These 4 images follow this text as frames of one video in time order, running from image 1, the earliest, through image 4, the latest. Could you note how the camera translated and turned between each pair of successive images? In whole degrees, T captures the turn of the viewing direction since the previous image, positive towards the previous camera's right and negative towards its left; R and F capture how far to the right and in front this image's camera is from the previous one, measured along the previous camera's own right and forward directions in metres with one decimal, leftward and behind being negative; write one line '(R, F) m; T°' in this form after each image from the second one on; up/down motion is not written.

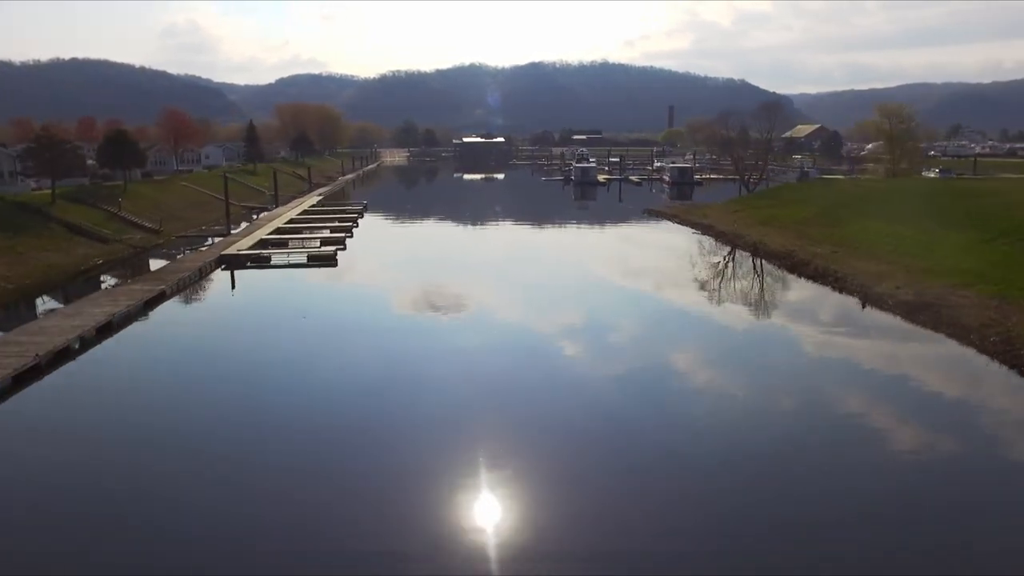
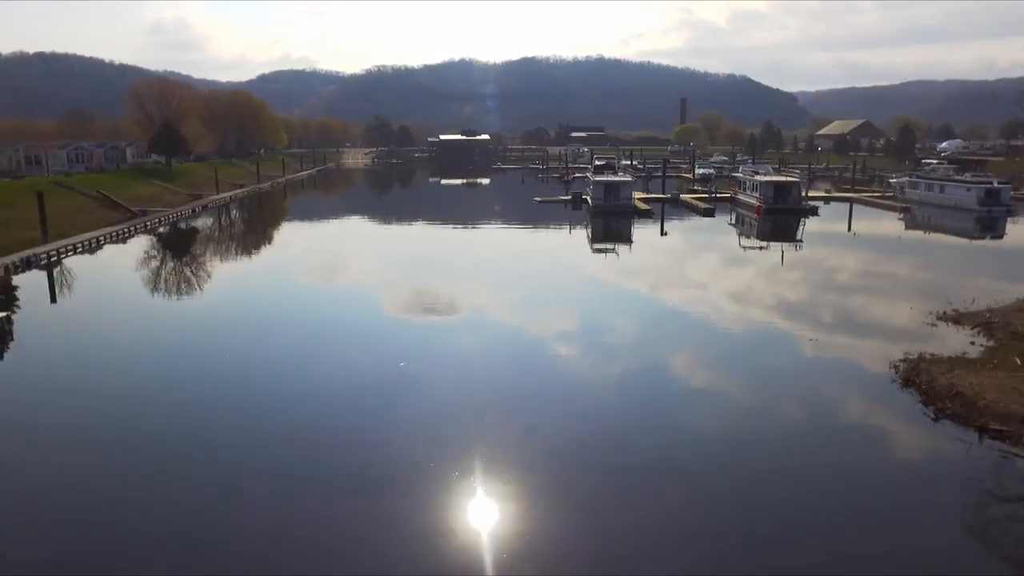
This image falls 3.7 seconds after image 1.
(+0.1, +2.4) m; 0°
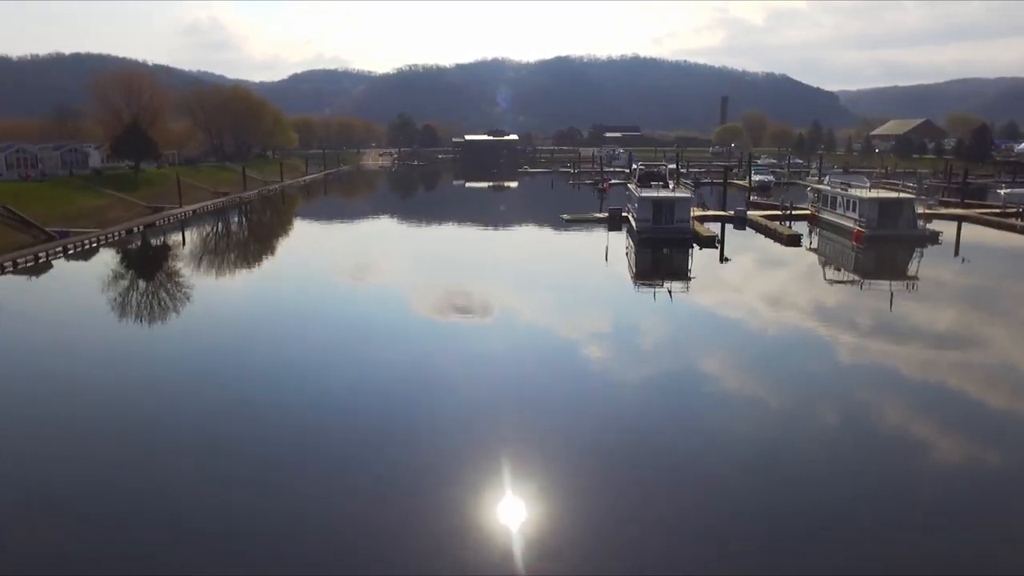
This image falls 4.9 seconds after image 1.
(0.0, +0.7) m; -2°
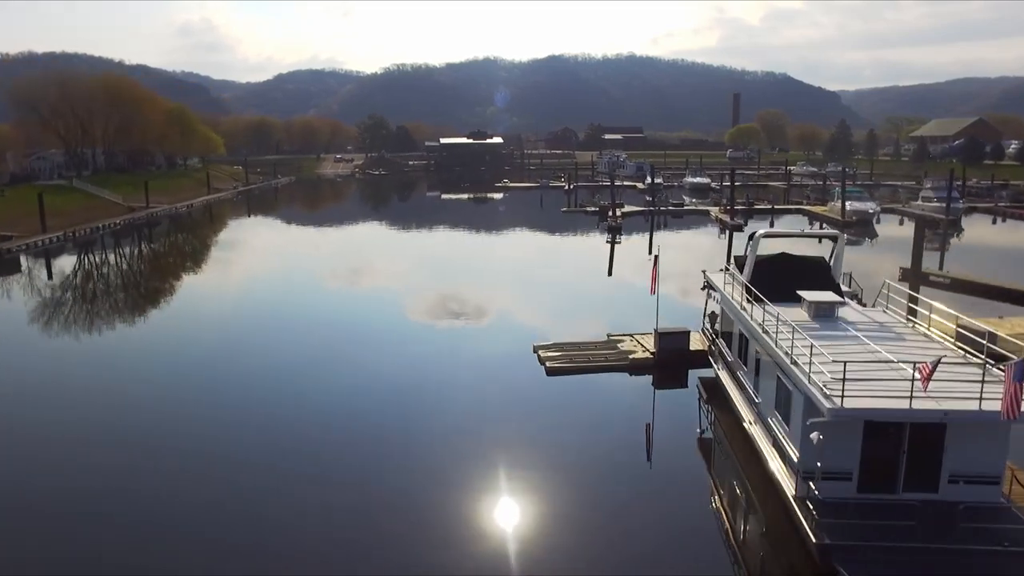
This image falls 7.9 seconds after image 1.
(+0.2, +1.7) m; 0°
